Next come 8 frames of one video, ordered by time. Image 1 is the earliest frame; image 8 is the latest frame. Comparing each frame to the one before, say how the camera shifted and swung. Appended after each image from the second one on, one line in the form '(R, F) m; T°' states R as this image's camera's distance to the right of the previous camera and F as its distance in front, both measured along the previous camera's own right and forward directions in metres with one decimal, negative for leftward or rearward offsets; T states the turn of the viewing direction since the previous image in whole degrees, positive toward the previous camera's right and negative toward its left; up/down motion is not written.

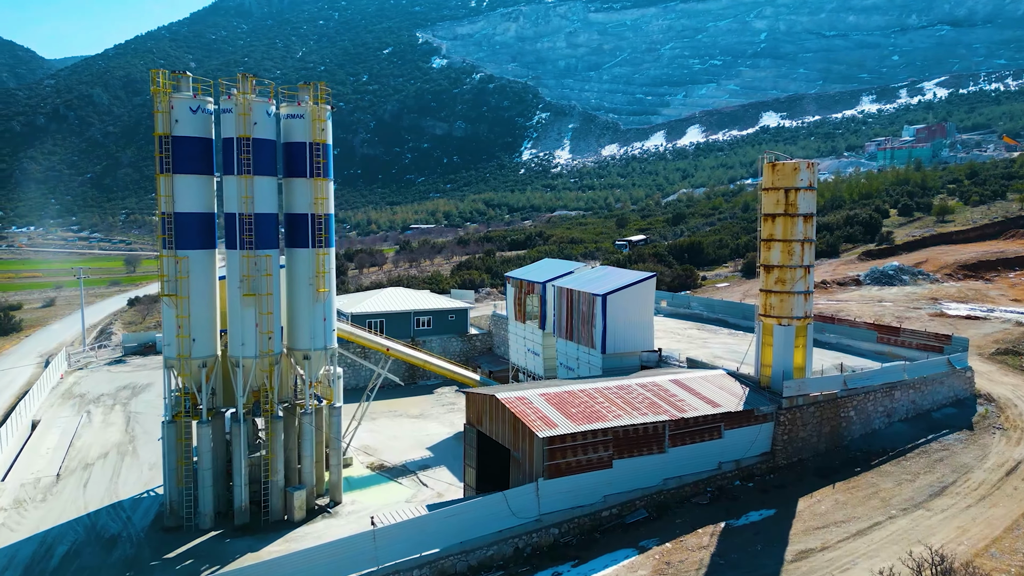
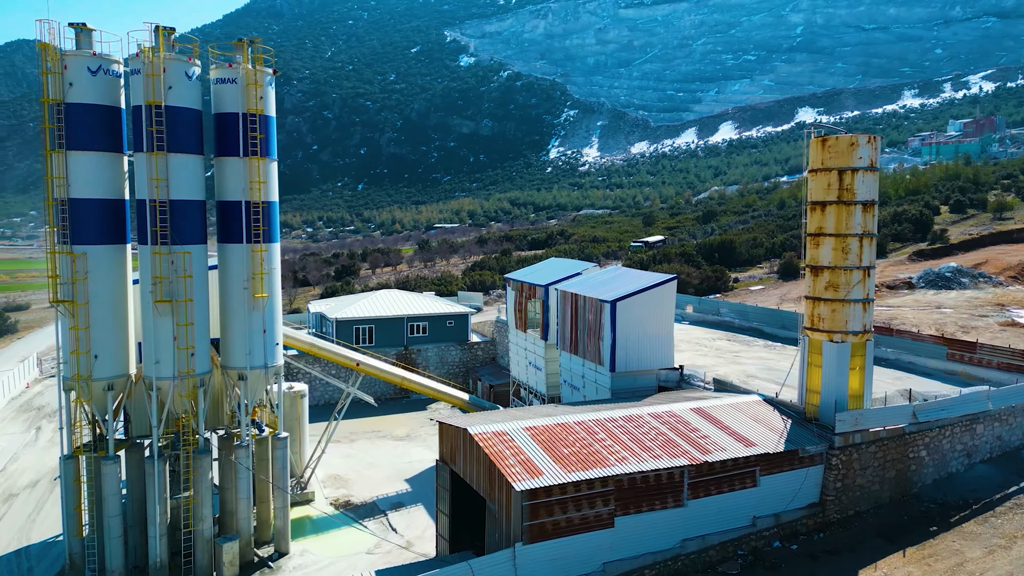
(+1.1, +4.0) m; -2°
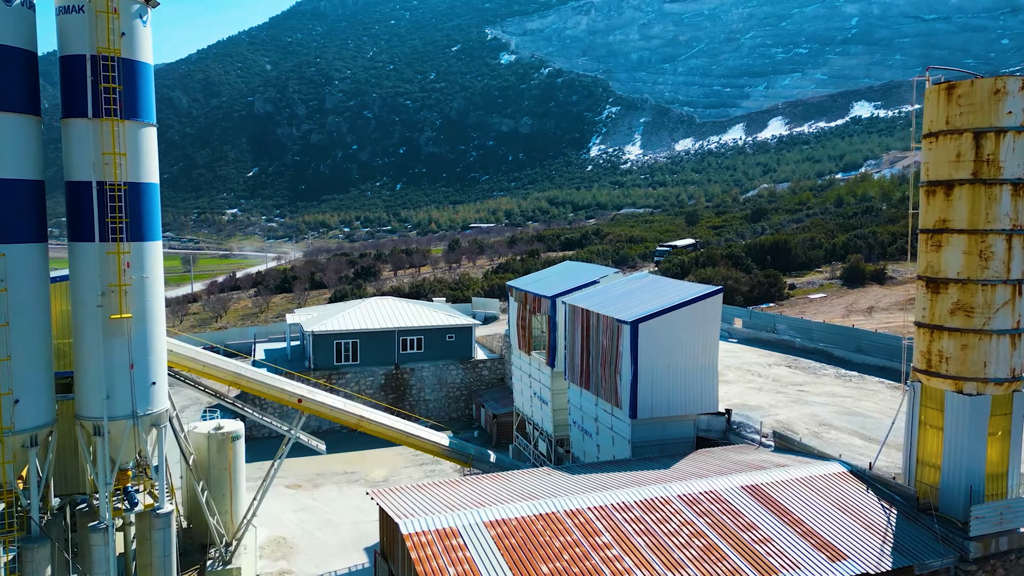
(+1.2, +5.3) m; -3°
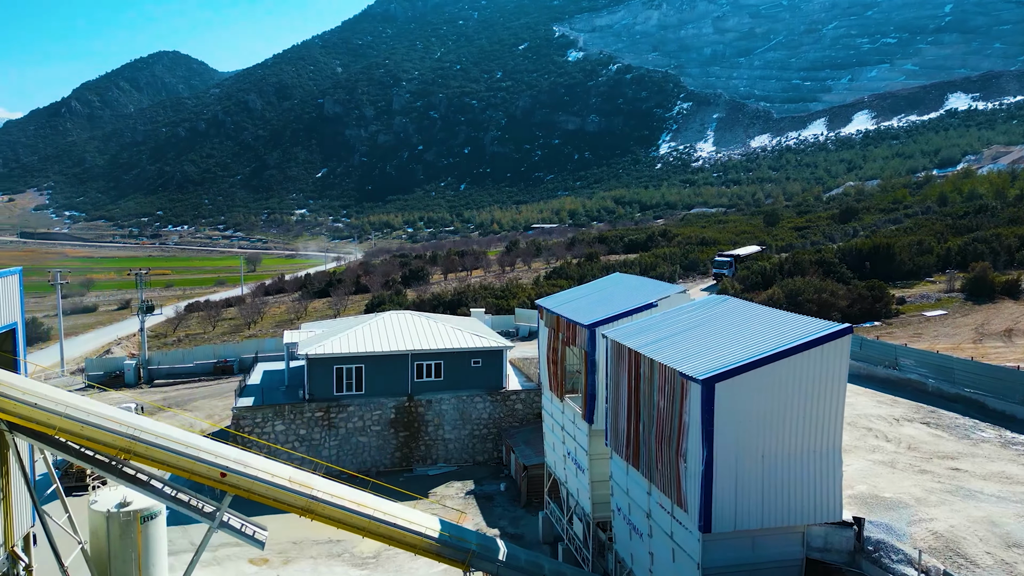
(+0.8, +5.3) m; -5°
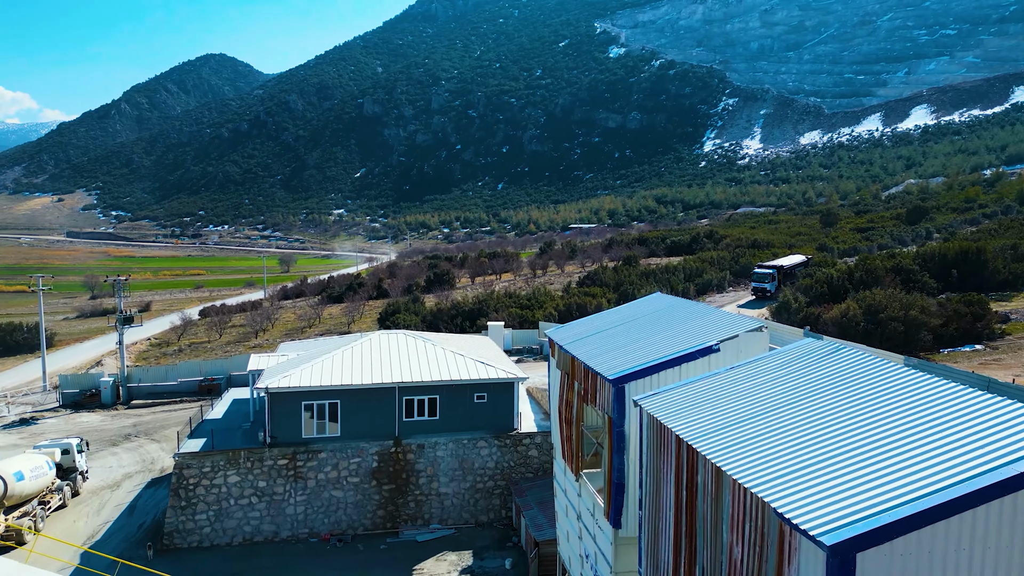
(+0.7, +4.6) m; -3°
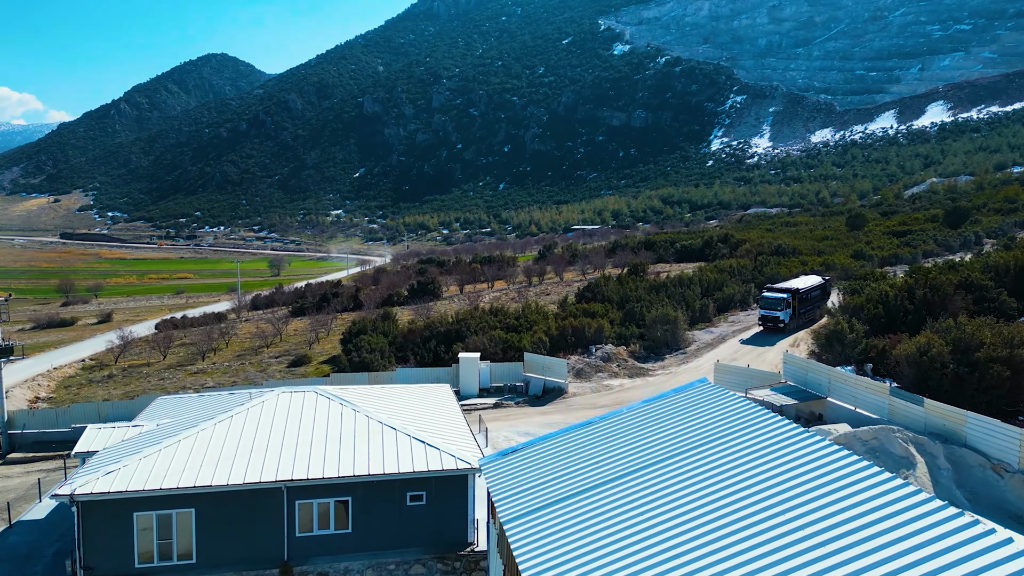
(+0.9, +6.2) m; 0°
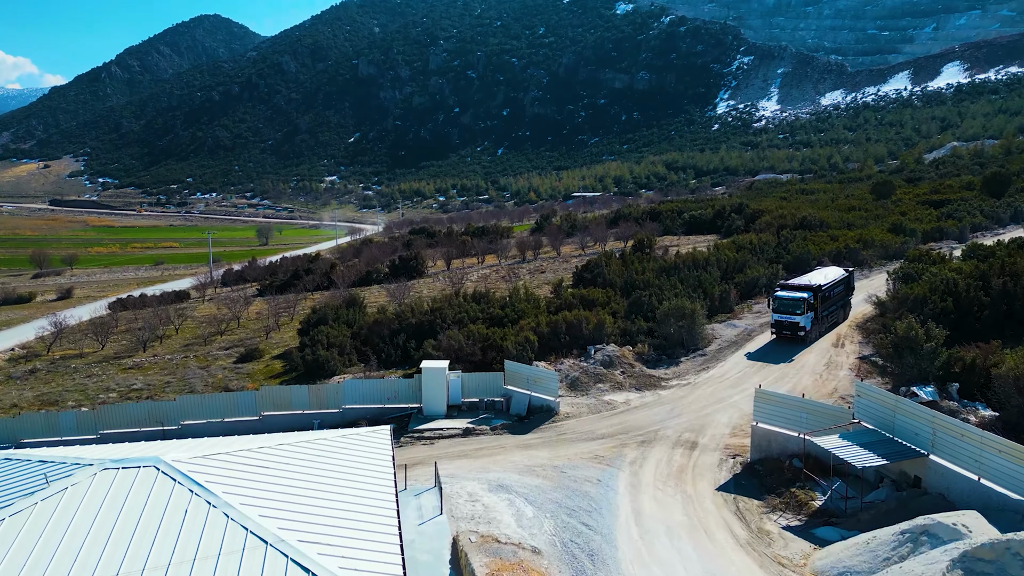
(+0.6, +5.2) m; 0°
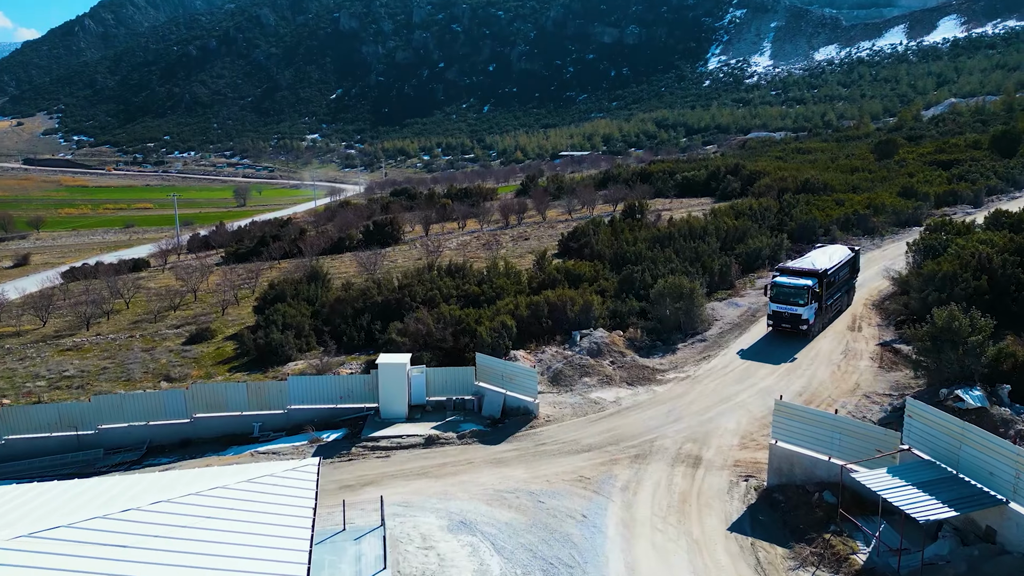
(+0.4, +2.8) m; +1°
